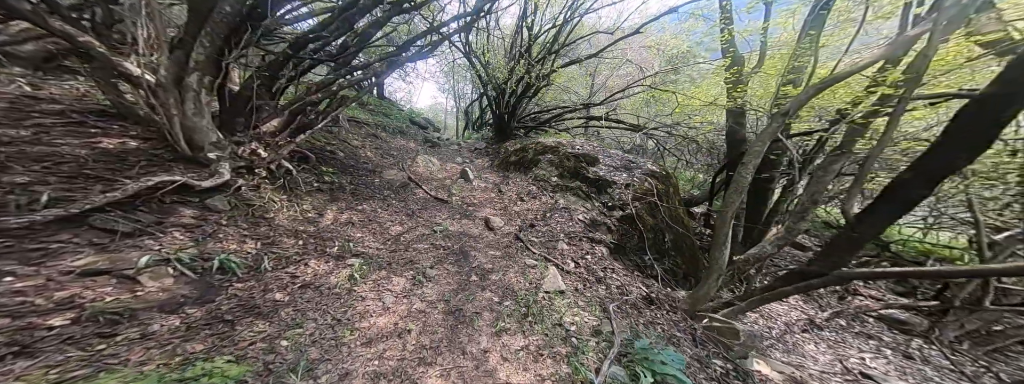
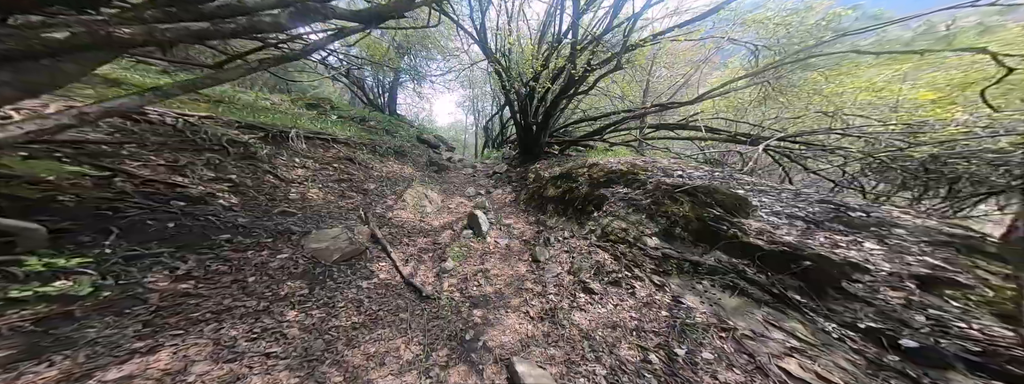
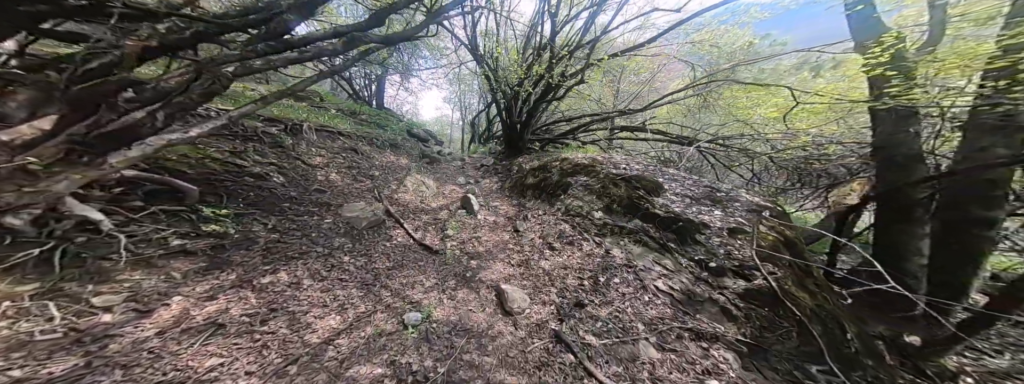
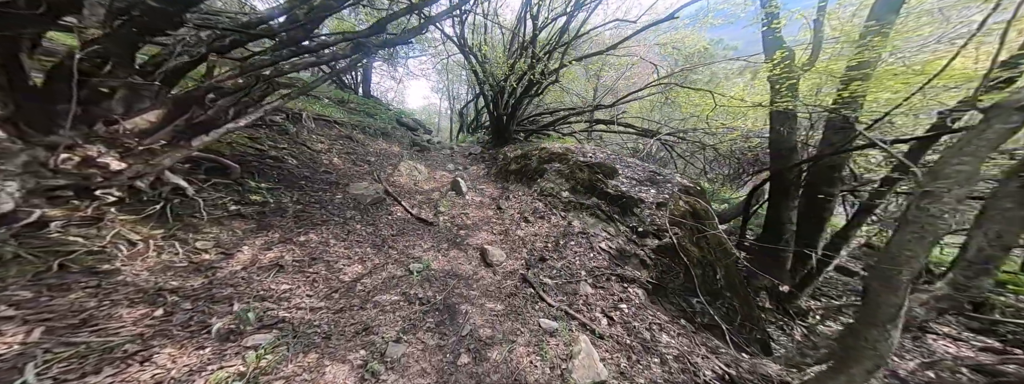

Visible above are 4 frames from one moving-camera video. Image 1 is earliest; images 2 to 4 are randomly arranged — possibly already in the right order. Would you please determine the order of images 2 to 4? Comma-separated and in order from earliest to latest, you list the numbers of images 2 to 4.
4, 3, 2
